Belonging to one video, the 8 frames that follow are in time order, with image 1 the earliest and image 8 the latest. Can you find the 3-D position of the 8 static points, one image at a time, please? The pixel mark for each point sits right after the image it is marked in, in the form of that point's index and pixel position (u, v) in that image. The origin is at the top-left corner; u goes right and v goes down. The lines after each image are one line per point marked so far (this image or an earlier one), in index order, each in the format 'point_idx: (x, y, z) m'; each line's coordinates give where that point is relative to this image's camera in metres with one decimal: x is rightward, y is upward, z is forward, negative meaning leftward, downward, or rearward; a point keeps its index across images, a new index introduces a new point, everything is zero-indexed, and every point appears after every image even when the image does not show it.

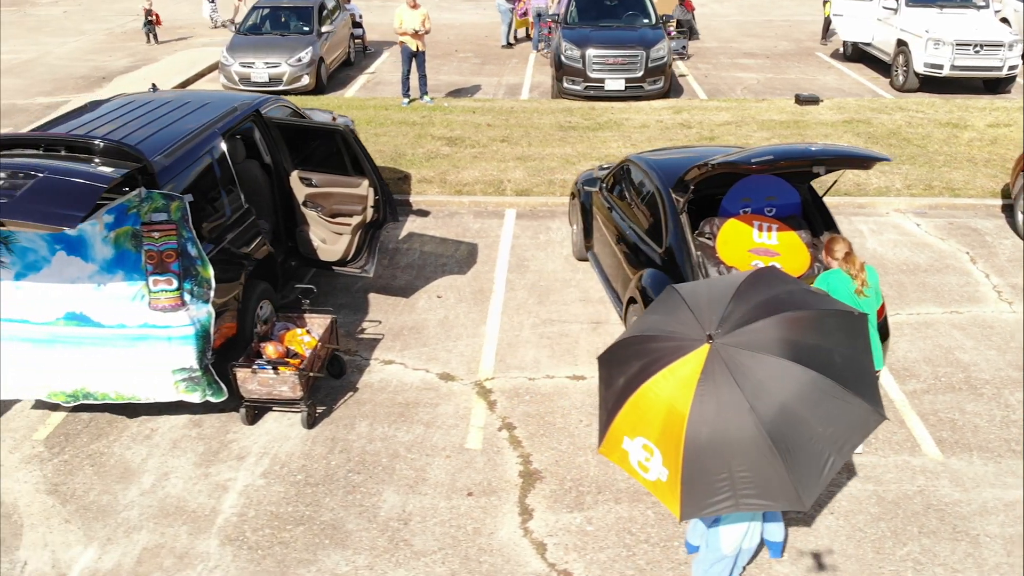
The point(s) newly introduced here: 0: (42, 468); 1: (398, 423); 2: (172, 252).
0: (-2.3, -0.9, +5.5) m
1: (-0.6, -0.7, +5.9) m
2: (-1.5, +0.2, +5.2) m
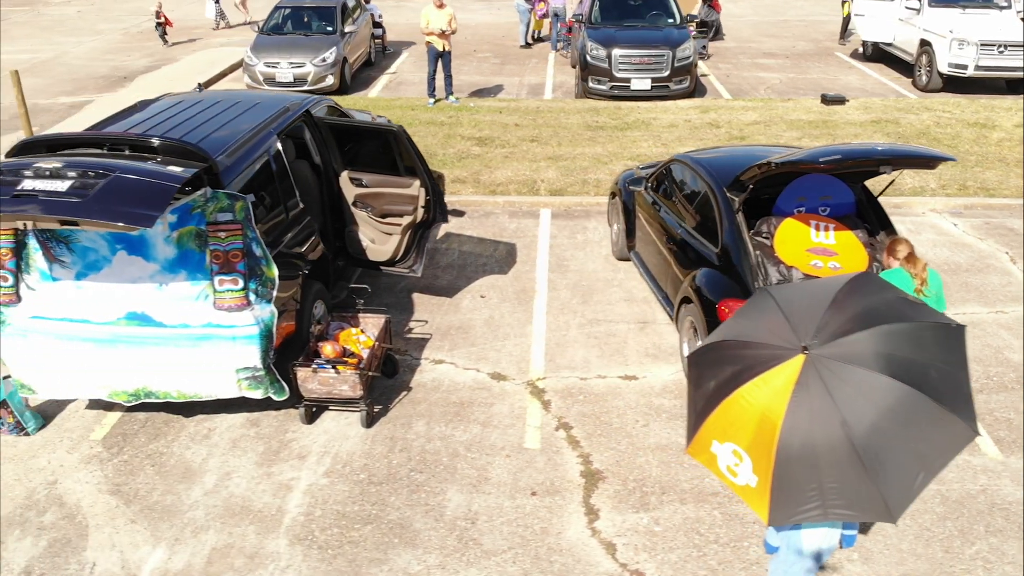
0: (-2.0, -0.9, +5.4) m
1: (-0.3, -0.7, +5.9) m
2: (-1.2, +0.2, +5.2) m
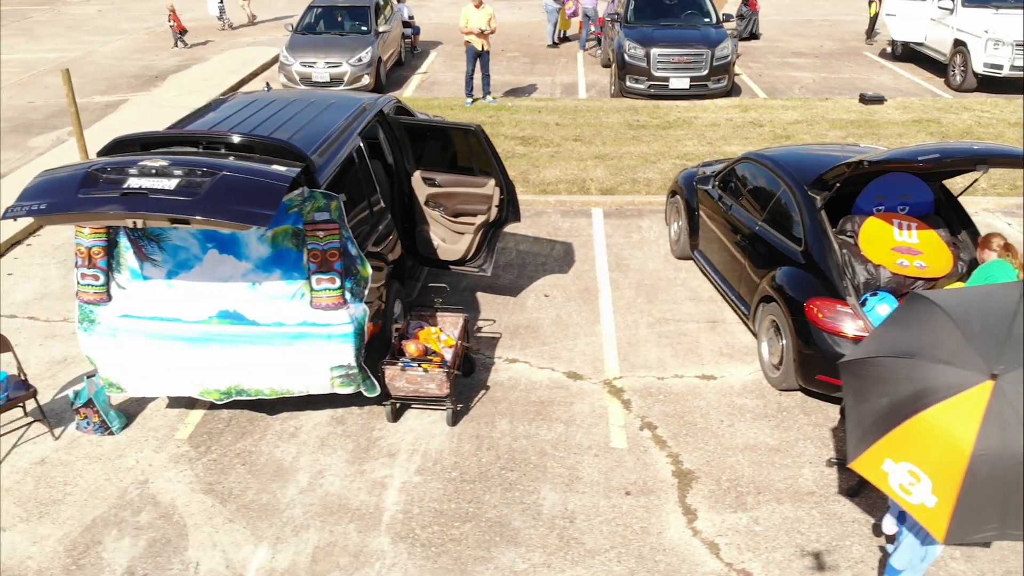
0: (-1.5, -0.9, +5.4) m
1: (+0.1, -0.7, +5.9) m
2: (-0.8, +0.2, +5.2) m
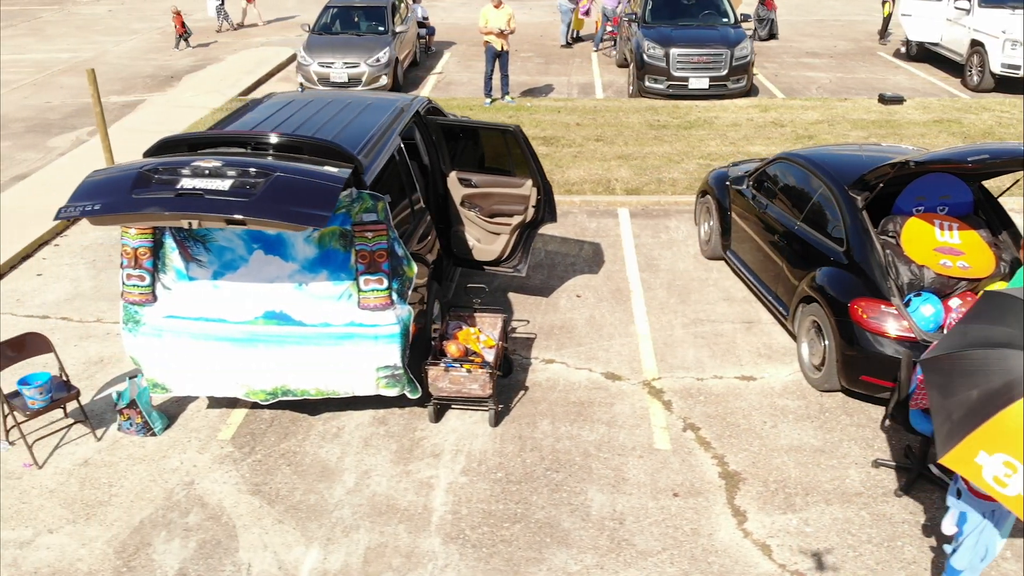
0: (-1.3, -0.9, +5.4) m
1: (+0.4, -0.7, +5.9) m
2: (-0.6, +0.2, +5.2) m
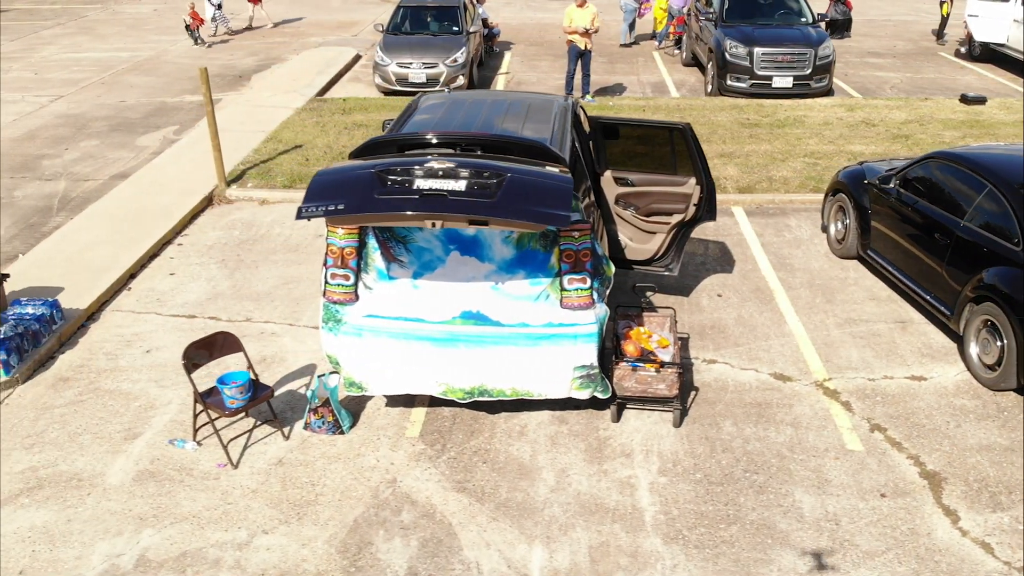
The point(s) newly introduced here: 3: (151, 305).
0: (-0.4, -0.9, +5.4) m
1: (+1.3, -0.7, +5.8) m
2: (+0.4, +0.2, +5.2) m
3: (-2.3, -0.1, +7.4) m
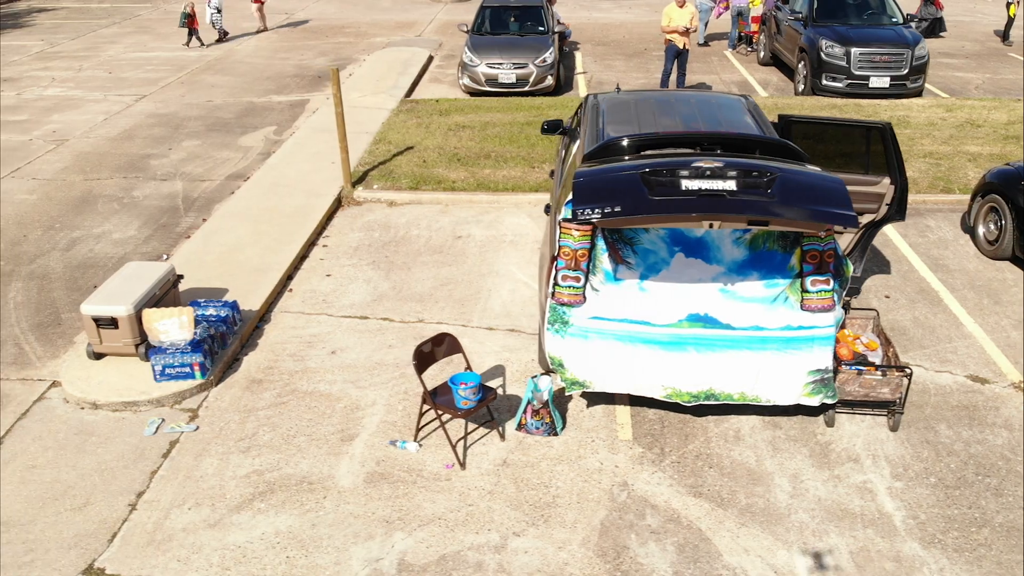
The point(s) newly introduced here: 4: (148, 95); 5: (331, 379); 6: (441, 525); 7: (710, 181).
0: (+0.7, -0.9, +5.4) m
1: (+2.4, -0.7, +5.8) m
2: (+1.4, +0.2, +5.2) m
3: (-1.2, -0.1, +7.3) m
4: (-4.3, +2.3, +13.5) m
5: (-1.0, -0.5, +6.4) m
6: (-0.3, -1.0, +5.0) m
7: (+0.8, +0.4, +4.5) m
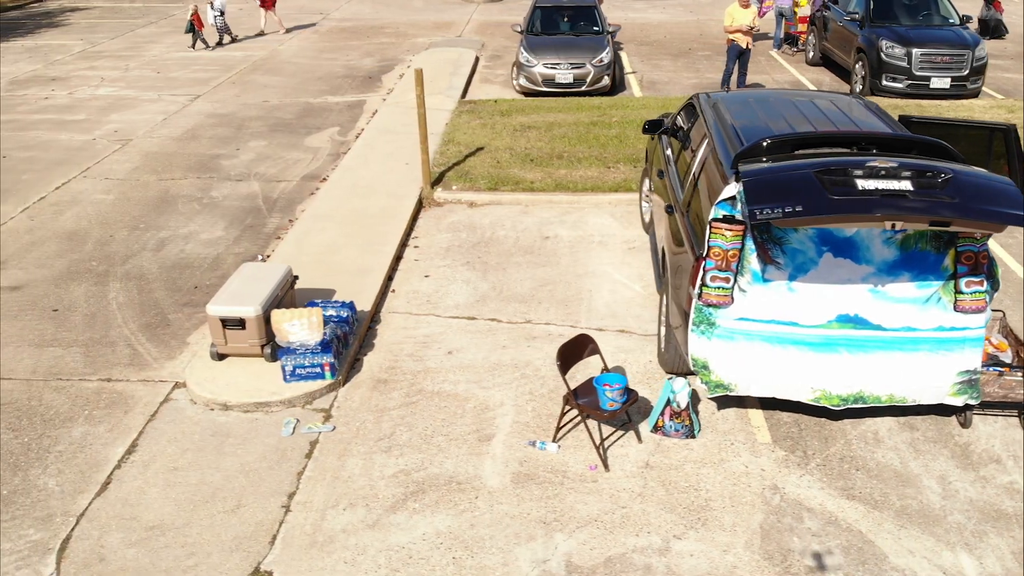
0: (+1.4, -0.9, +5.4) m
1: (+3.1, -0.7, +5.8) m
2: (+2.1, +0.2, +5.2) m
3: (-0.6, -0.1, +7.3) m
4: (-3.7, +2.3, +13.4) m
5: (-0.3, -0.5, +6.4) m
6: (+0.4, -1.0, +5.0) m
7: (+1.5, +0.4, +4.5) m
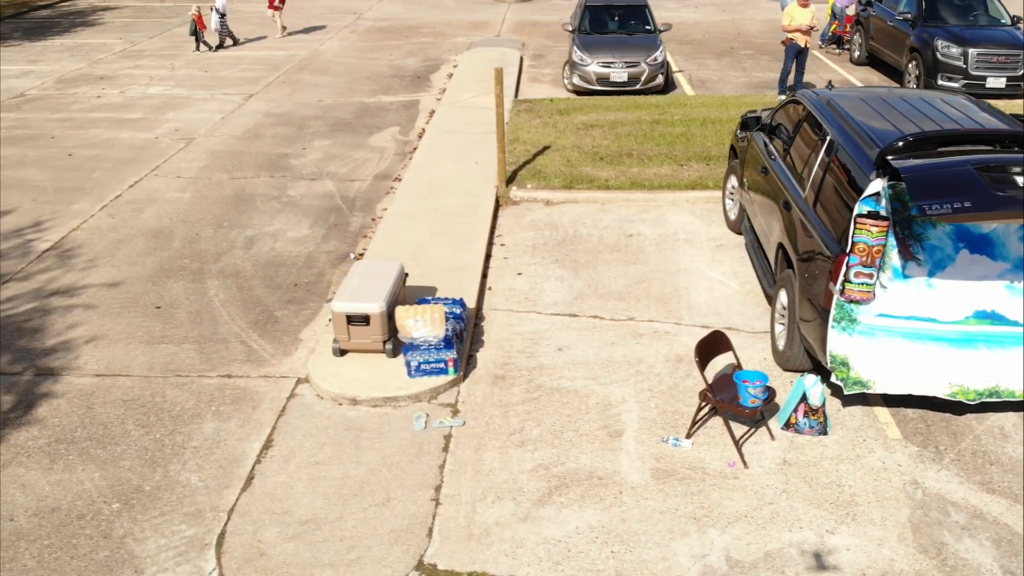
0: (+2.1, -0.9, +5.4) m
1: (+3.7, -0.7, +5.9) m
2: (+2.8, +0.2, +5.2) m
3: (+0.1, -0.1, +7.4) m
4: (-3.0, +2.3, +13.5) m
5: (+0.3, -0.5, +6.4) m
6: (+1.0, -1.0, +5.0) m
7: (+2.2, +0.4, +4.6) m
